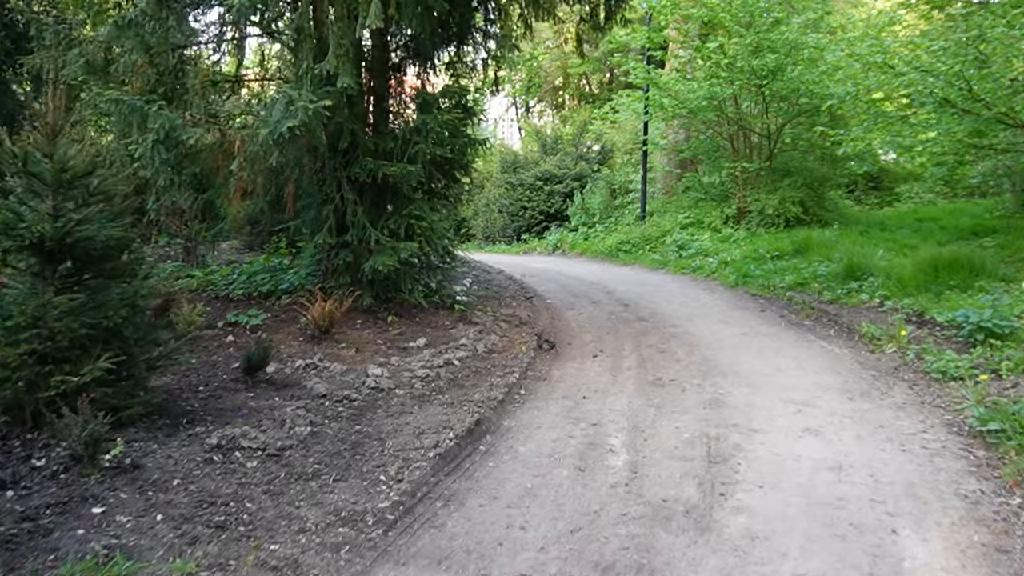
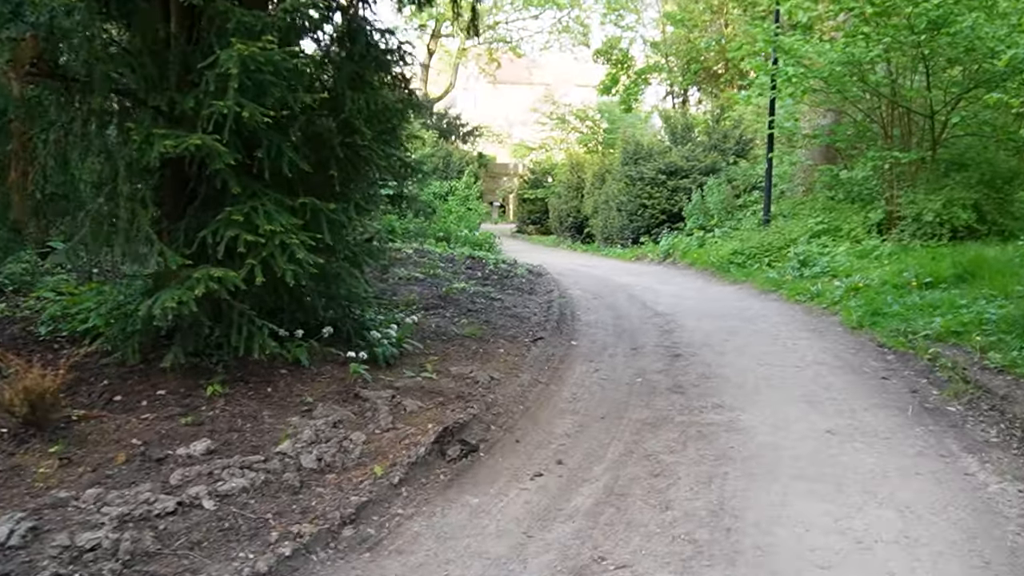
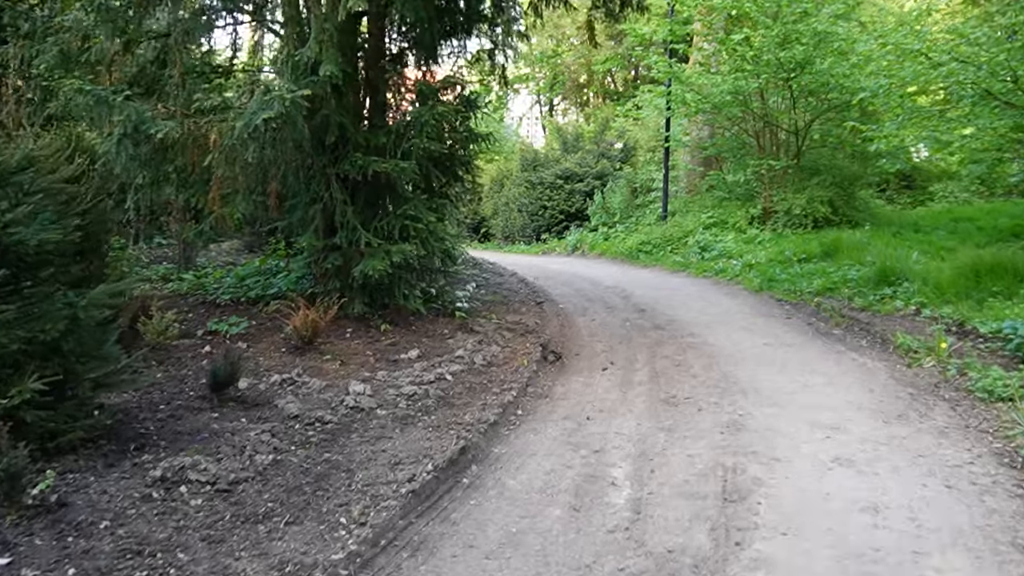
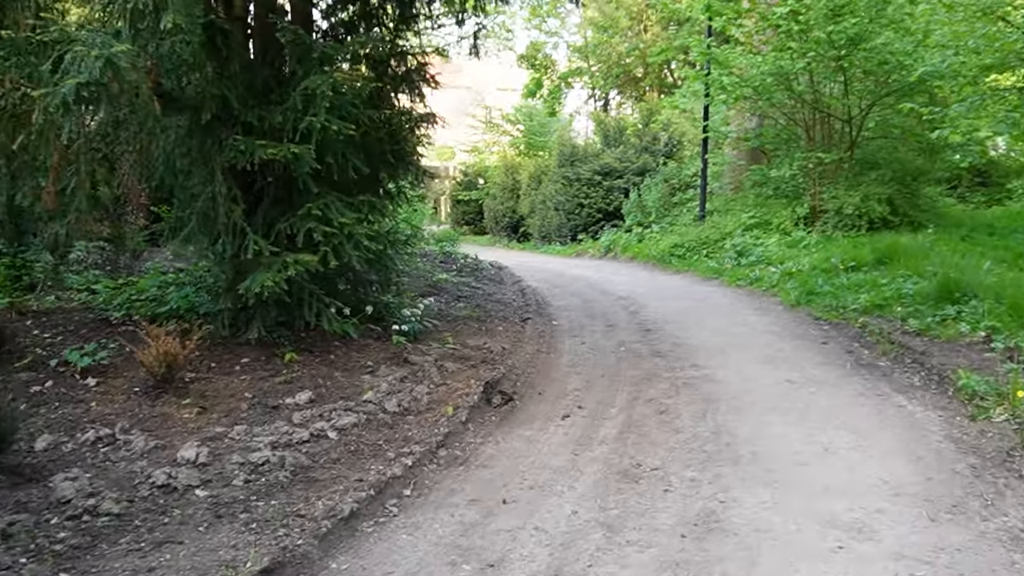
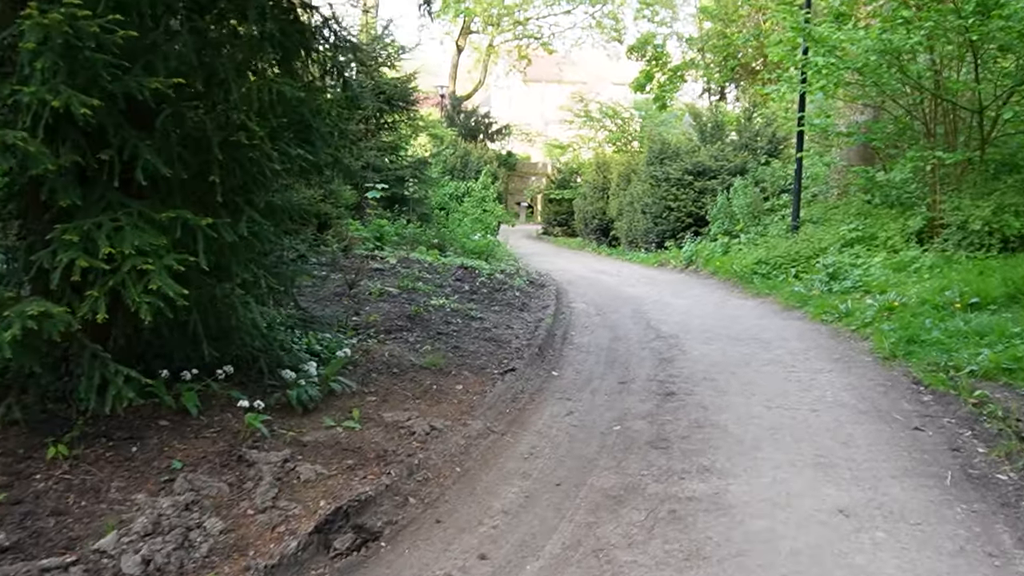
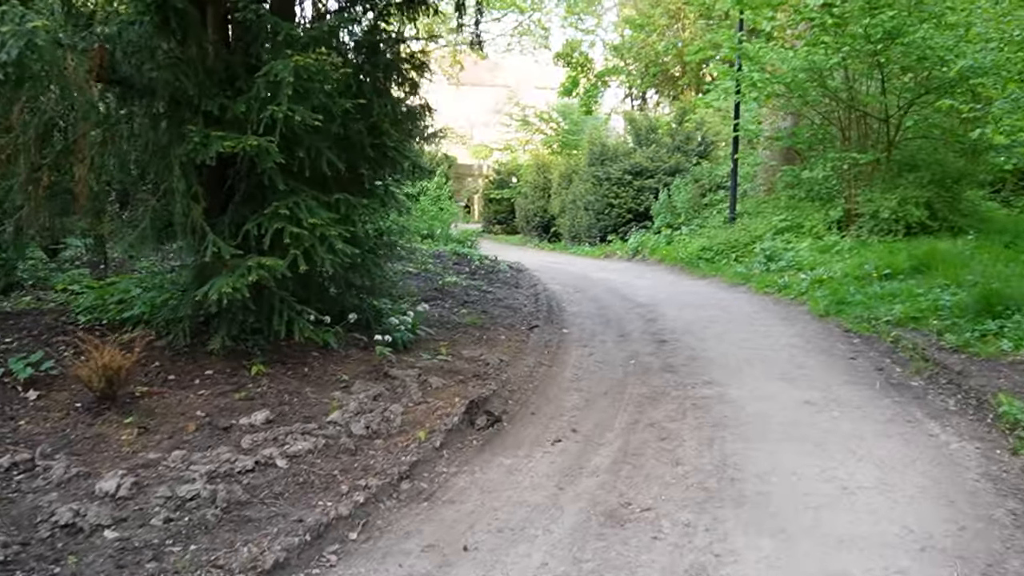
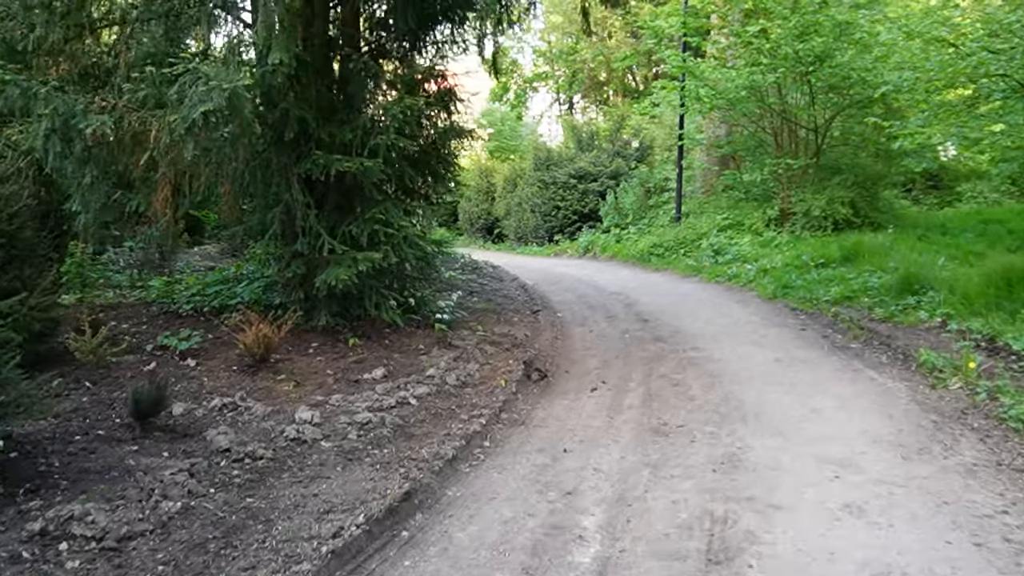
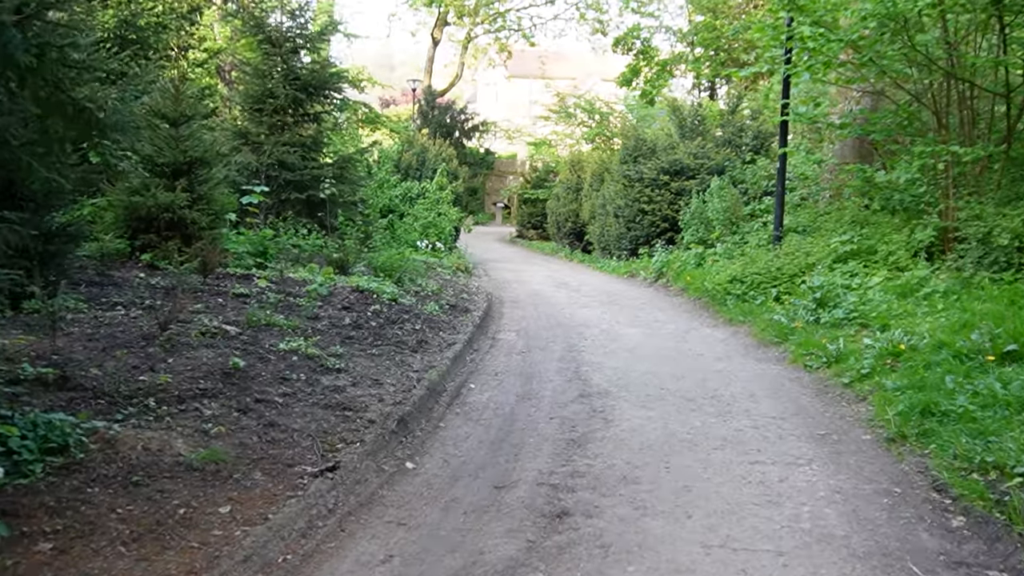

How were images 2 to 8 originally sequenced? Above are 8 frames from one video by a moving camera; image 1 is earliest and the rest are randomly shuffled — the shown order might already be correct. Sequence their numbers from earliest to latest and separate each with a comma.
3, 7, 4, 6, 2, 5, 8
